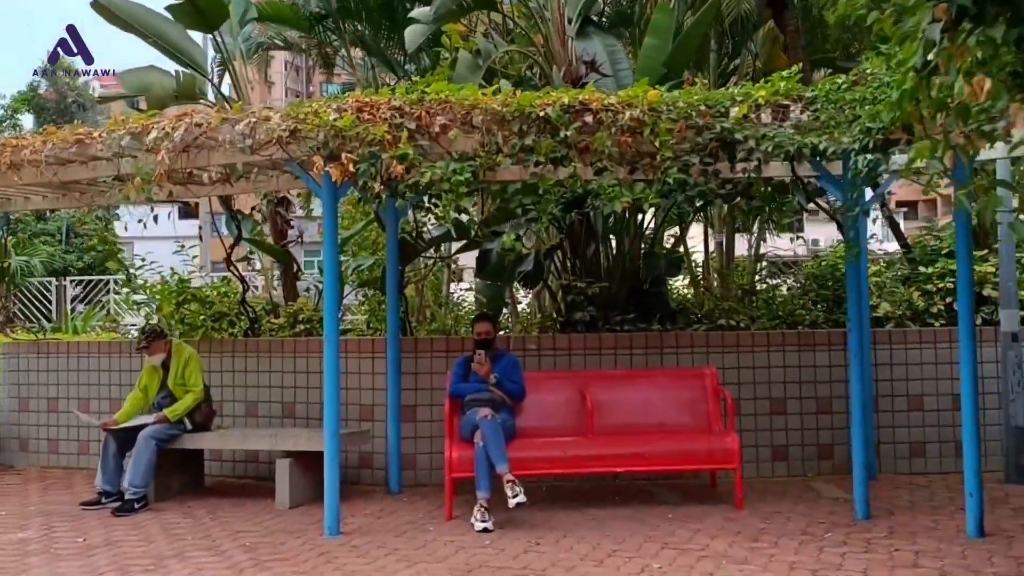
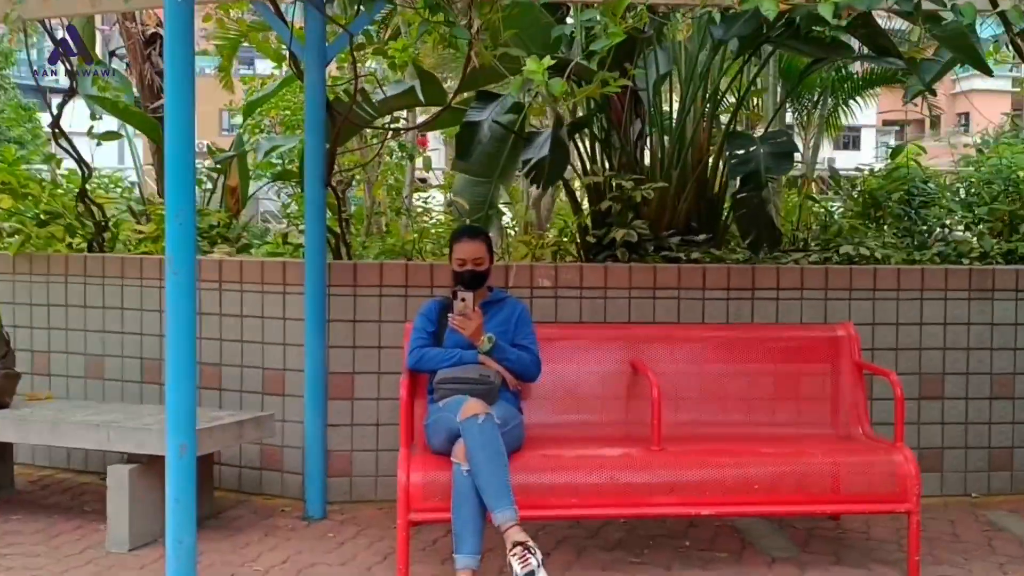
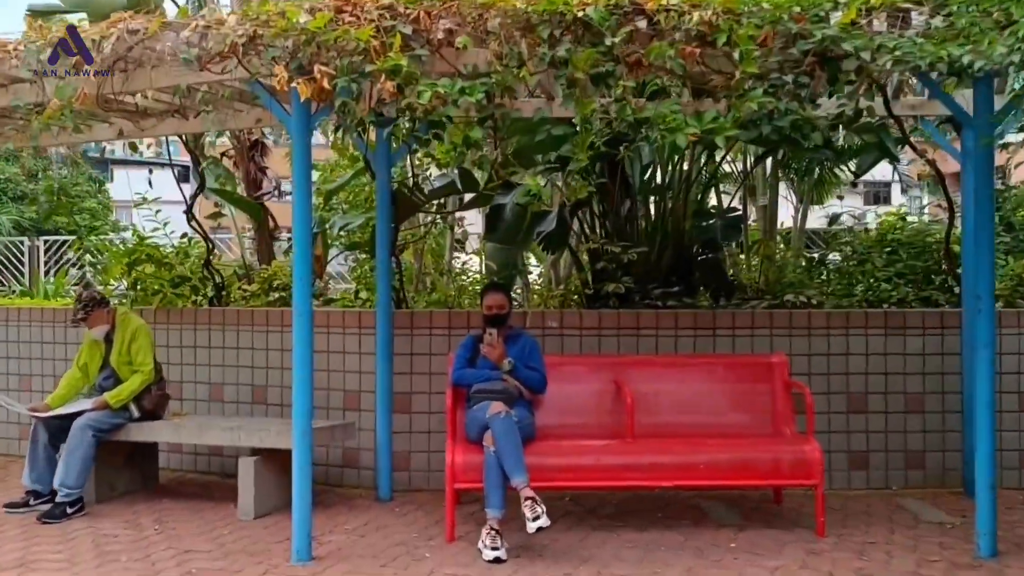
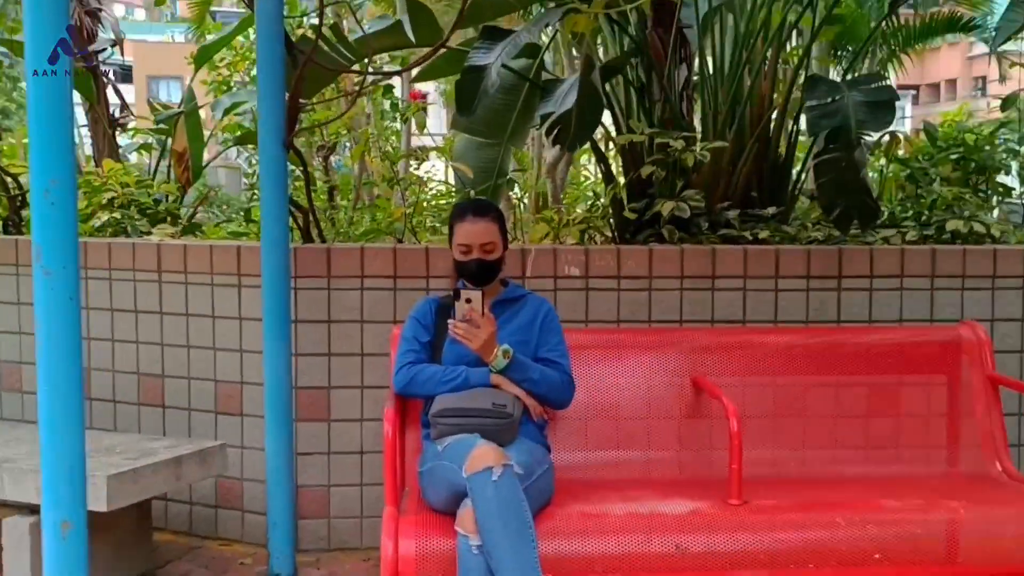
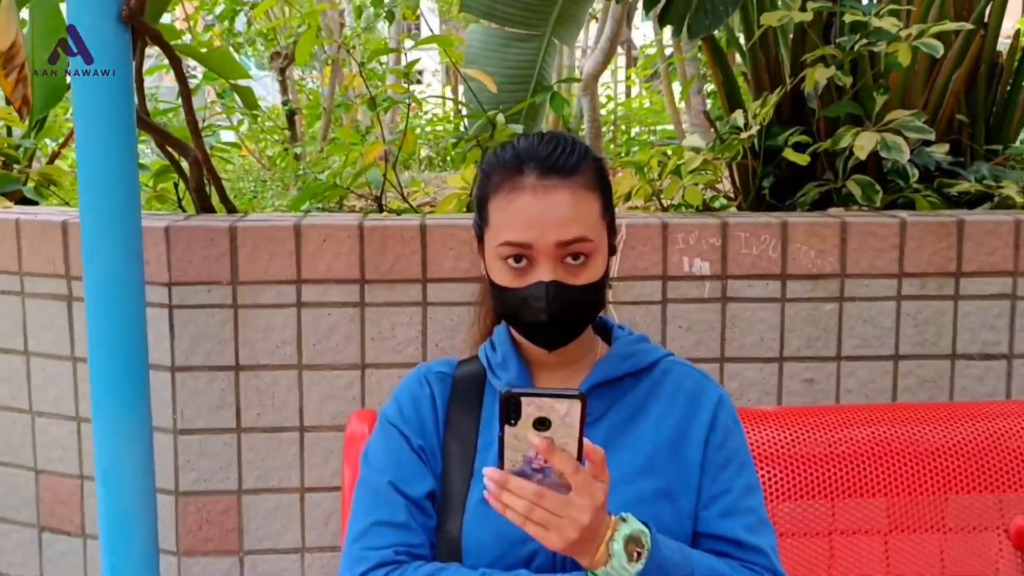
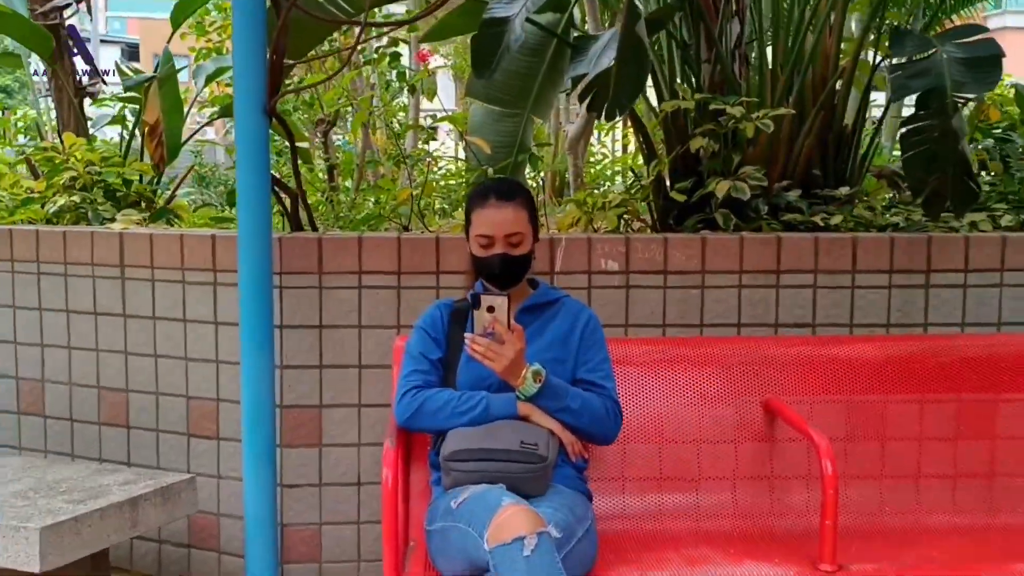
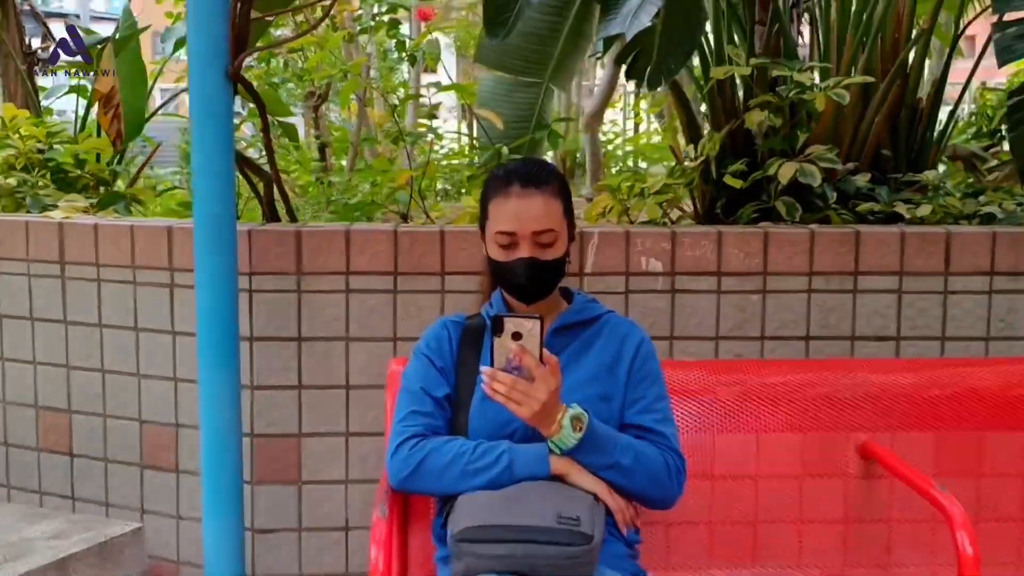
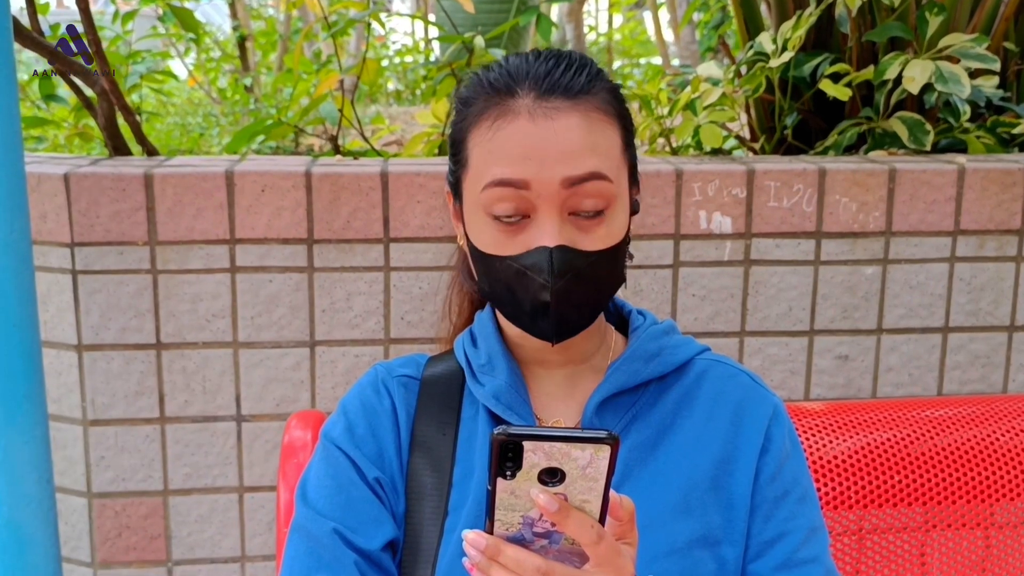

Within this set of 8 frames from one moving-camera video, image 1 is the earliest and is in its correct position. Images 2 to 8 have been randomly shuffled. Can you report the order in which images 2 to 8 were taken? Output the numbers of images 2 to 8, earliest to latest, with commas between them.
3, 2, 4, 6, 7, 5, 8
